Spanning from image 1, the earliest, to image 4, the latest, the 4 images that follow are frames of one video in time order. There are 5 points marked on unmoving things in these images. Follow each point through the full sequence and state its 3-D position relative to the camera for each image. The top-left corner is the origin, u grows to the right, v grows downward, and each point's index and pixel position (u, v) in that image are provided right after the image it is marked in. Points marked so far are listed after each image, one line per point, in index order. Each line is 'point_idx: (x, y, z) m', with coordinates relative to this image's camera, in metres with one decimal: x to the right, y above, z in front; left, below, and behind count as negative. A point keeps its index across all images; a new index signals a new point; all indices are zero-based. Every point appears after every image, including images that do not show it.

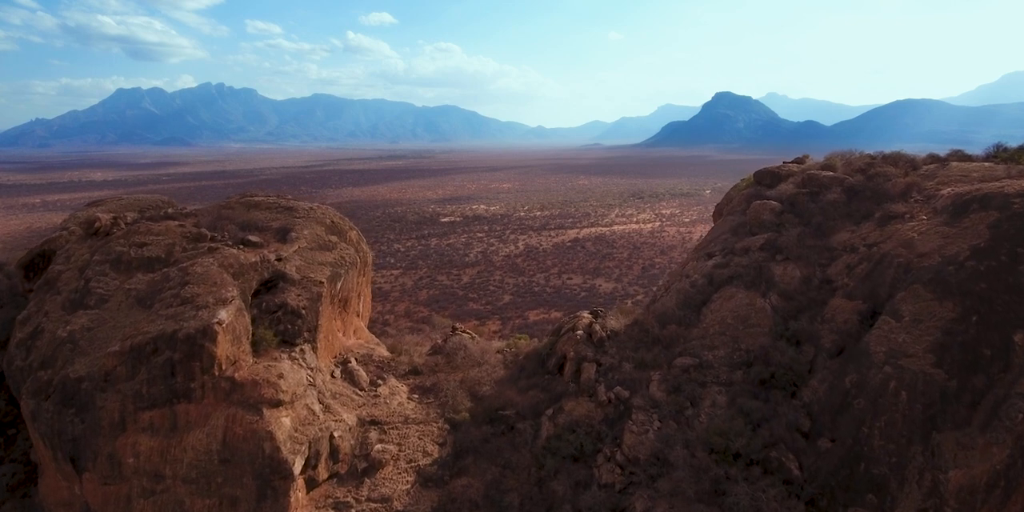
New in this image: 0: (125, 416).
0: (-4.4, -1.8, +6.5) m
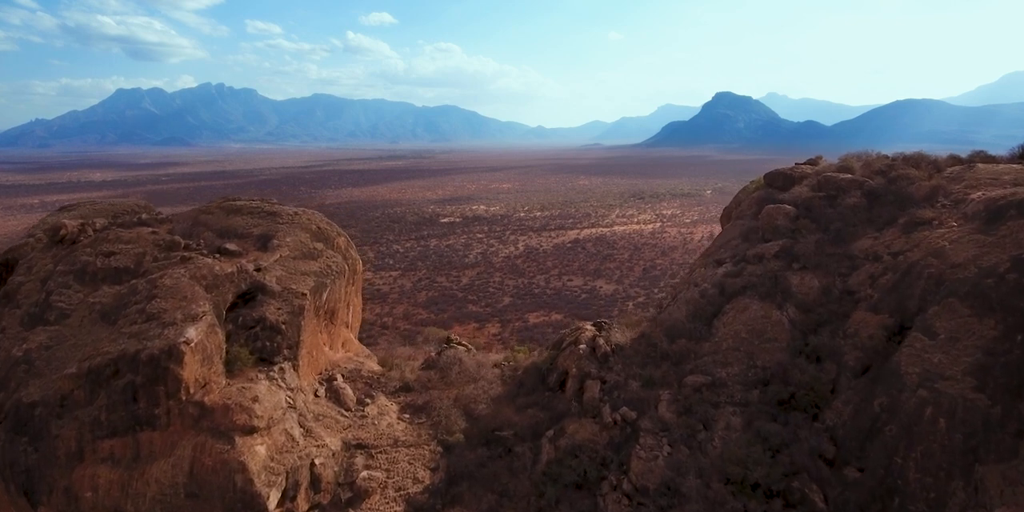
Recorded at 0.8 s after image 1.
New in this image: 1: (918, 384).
0: (-4.5, -2.0, +5.9) m
1: (+4.5, -1.4, +6.2) m
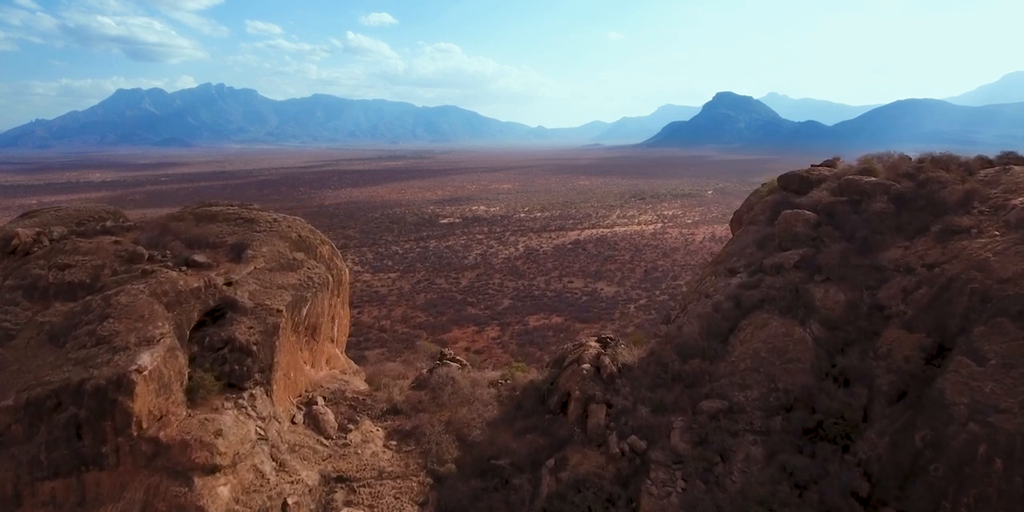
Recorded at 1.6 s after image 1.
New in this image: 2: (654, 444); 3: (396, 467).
0: (-4.5, -2.1, +5.2) m
1: (+4.4, -1.6, +5.5) m
2: (+1.7, -2.2, +6.8) m
3: (-1.5, -2.7, +7.1) m
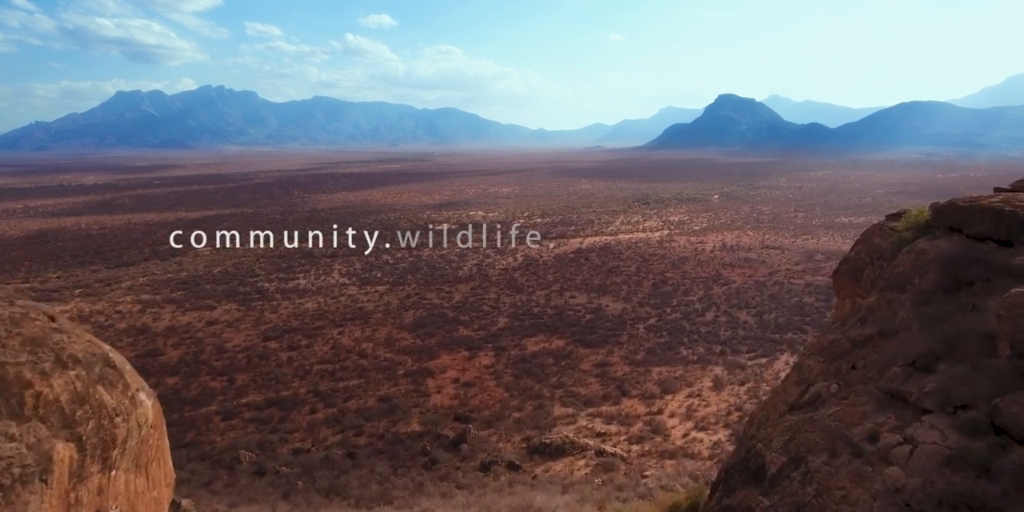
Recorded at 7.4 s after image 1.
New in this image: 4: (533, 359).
0: (-4.9, -3.1, +0.4) m
1: (+4.1, -2.6, +0.7) m
2: (+1.4, -3.3, +2.0) m
3: (-1.8, -3.7, +2.4) m
4: (+0.6, -4.2, +18.1) m
